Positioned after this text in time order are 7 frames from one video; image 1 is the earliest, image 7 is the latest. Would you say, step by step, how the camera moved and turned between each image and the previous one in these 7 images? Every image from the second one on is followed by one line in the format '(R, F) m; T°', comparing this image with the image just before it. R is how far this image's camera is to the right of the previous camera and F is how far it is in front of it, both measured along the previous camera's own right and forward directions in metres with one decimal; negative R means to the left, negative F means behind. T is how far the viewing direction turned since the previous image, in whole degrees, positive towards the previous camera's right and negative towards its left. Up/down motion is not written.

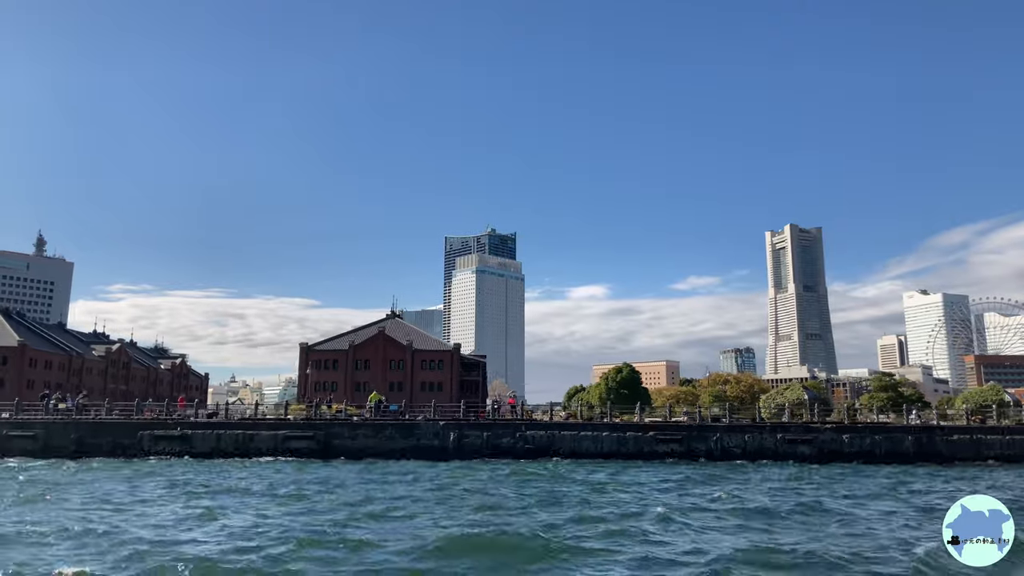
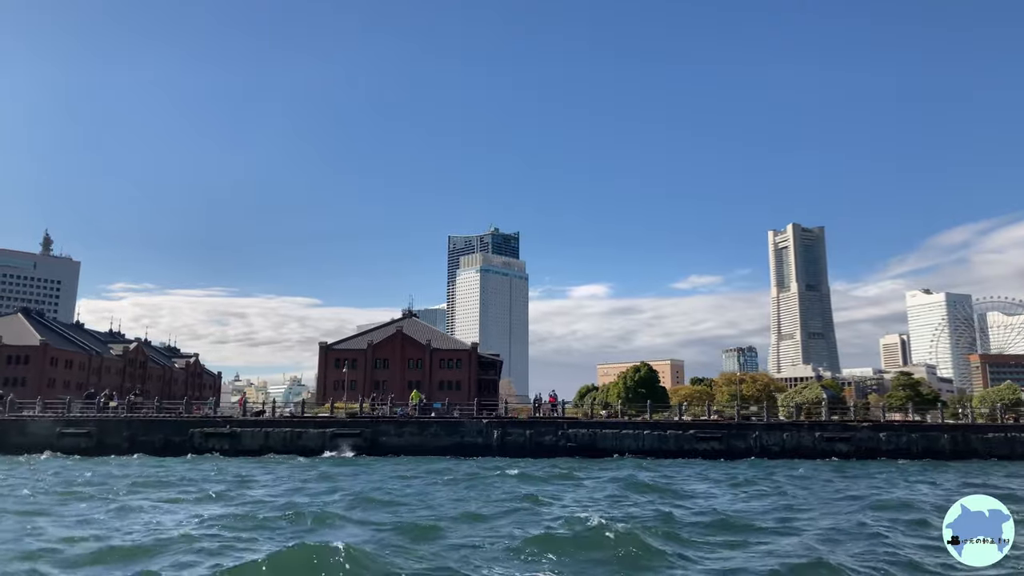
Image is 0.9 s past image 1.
(-2.6, -0.8) m; 0°
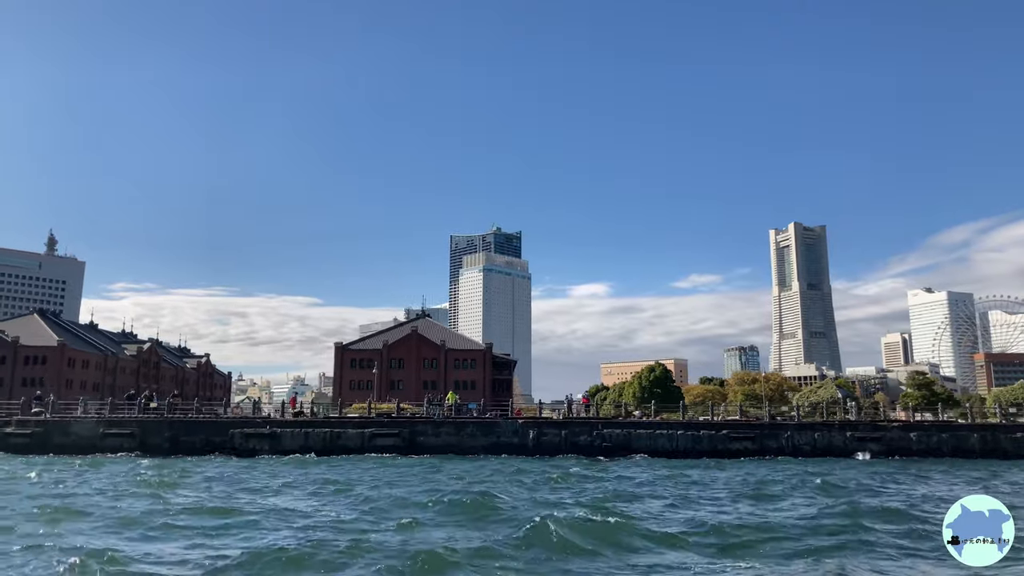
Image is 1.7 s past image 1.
(-2.2, -0.7) m; 0°
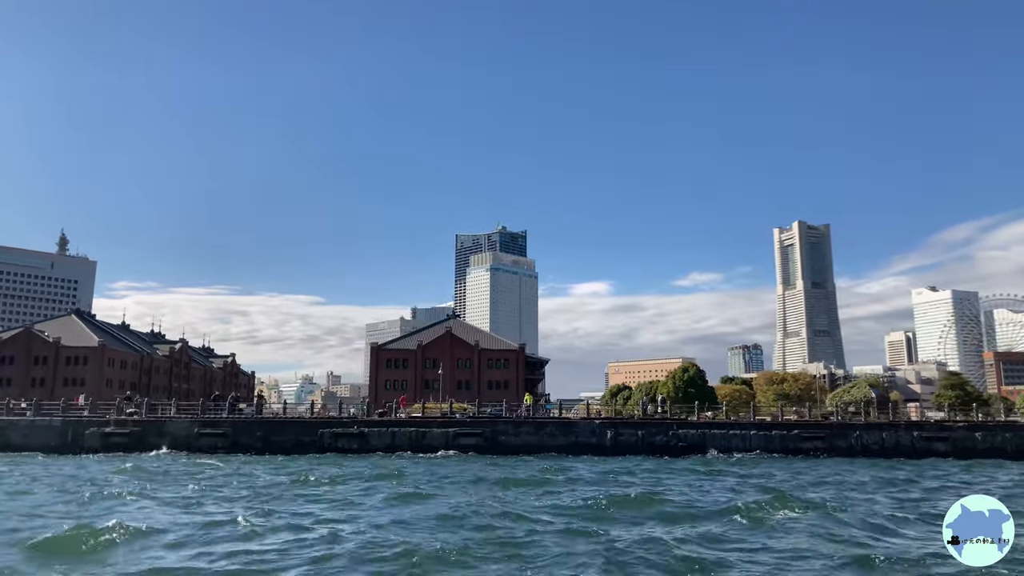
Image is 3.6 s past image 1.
(-5.0, -1.7) m; 0°
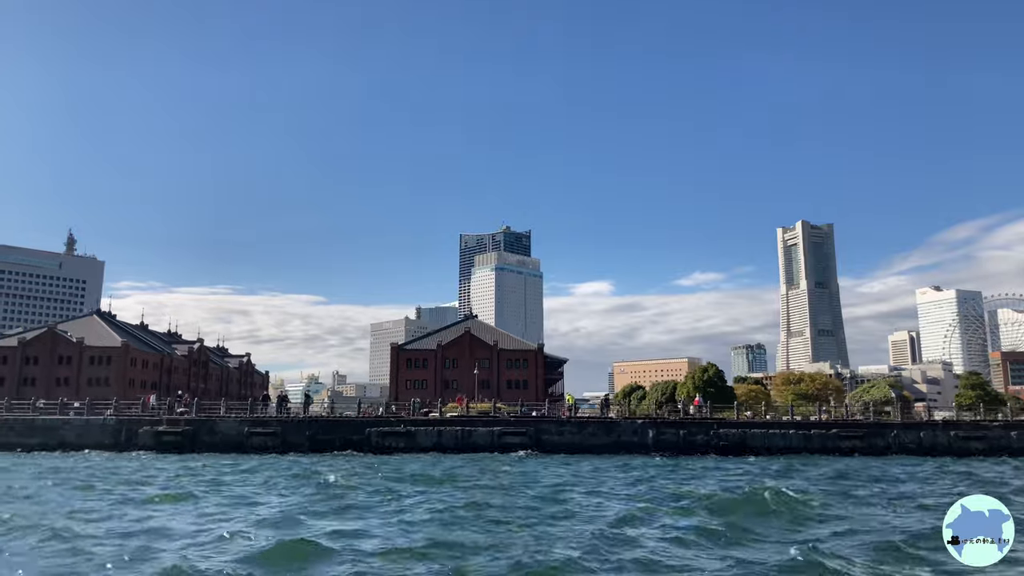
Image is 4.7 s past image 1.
(-2.8, -0.9) m; 0°
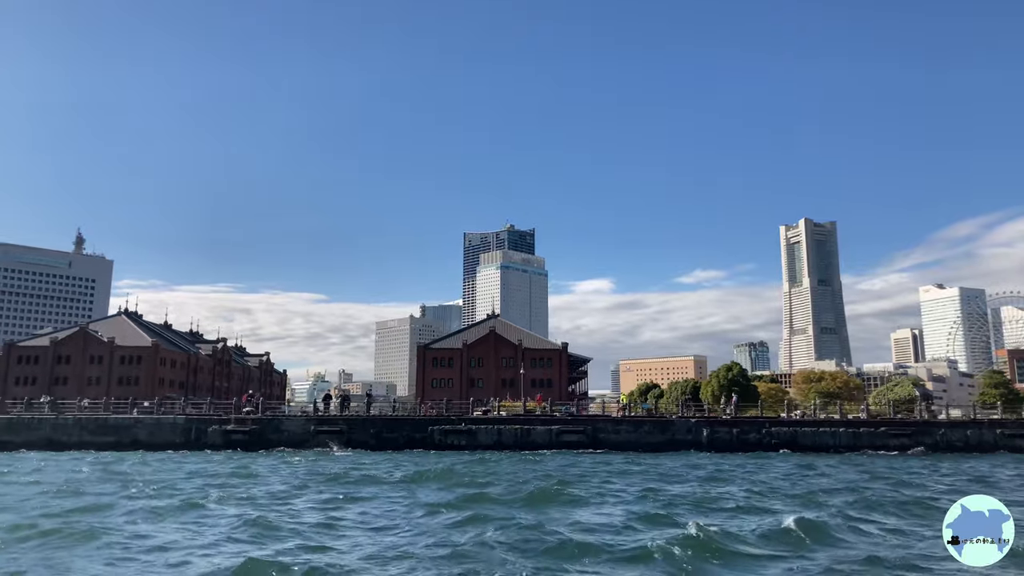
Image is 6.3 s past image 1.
(-3.9, -1.4) m; 0°
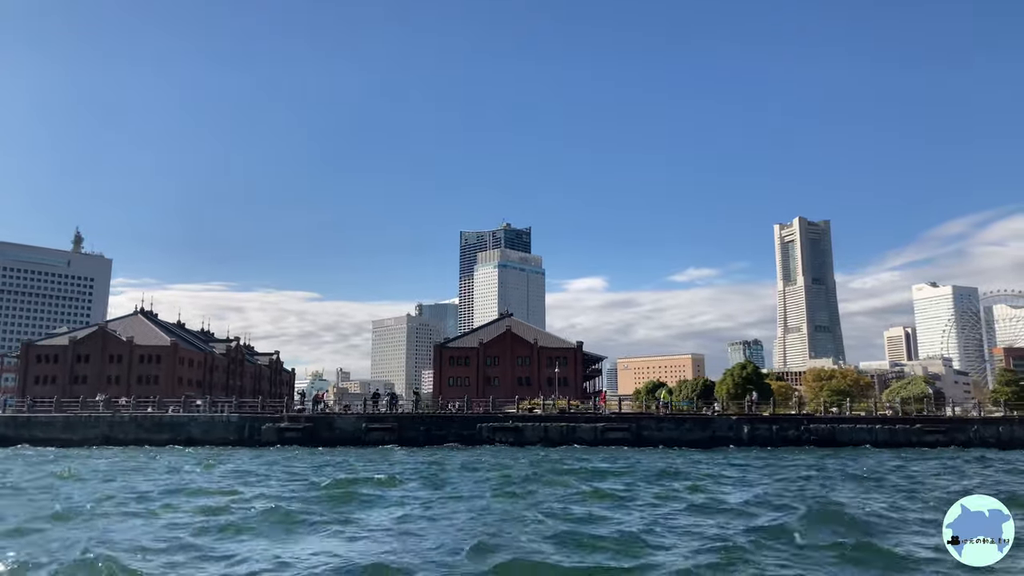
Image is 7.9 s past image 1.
(-3.7, -1.3) m; +1°
